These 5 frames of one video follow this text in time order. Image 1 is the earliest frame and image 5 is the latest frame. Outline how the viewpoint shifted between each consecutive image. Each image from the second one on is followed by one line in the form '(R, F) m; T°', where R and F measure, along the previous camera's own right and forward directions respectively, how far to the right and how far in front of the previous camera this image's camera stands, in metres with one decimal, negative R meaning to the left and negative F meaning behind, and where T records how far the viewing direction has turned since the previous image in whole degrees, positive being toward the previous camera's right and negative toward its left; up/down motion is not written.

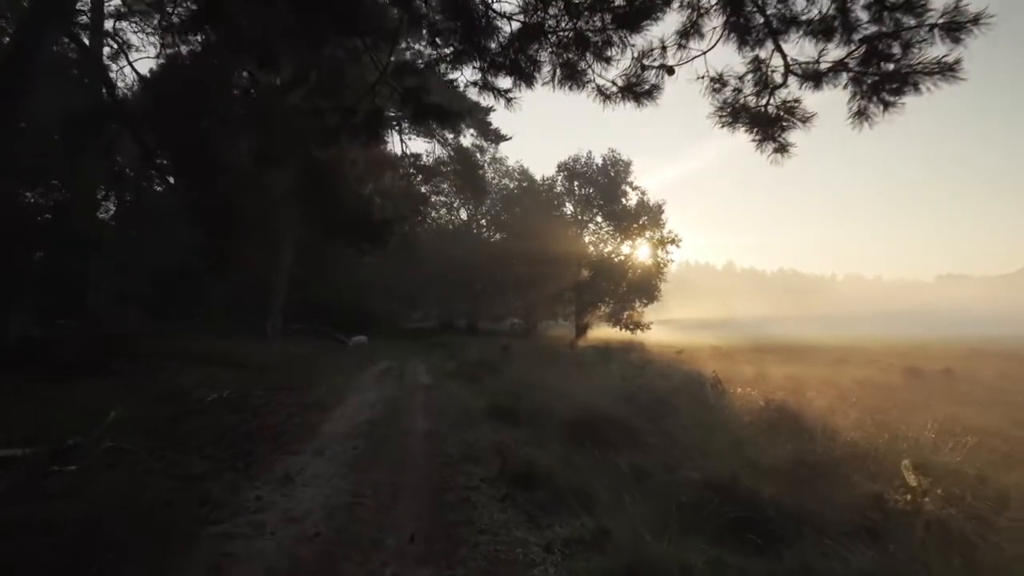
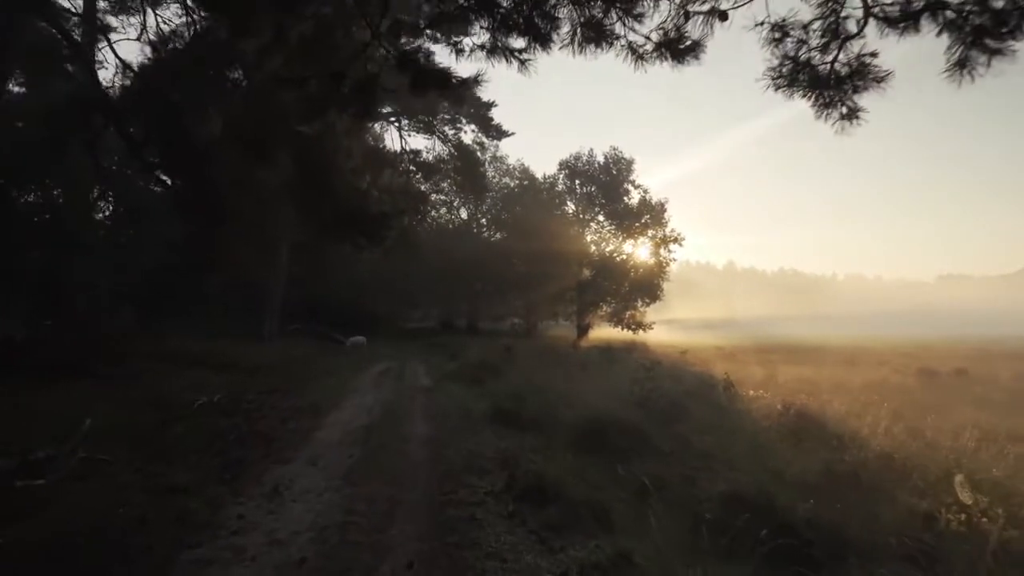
(-0.1, +0.8) m; 0°
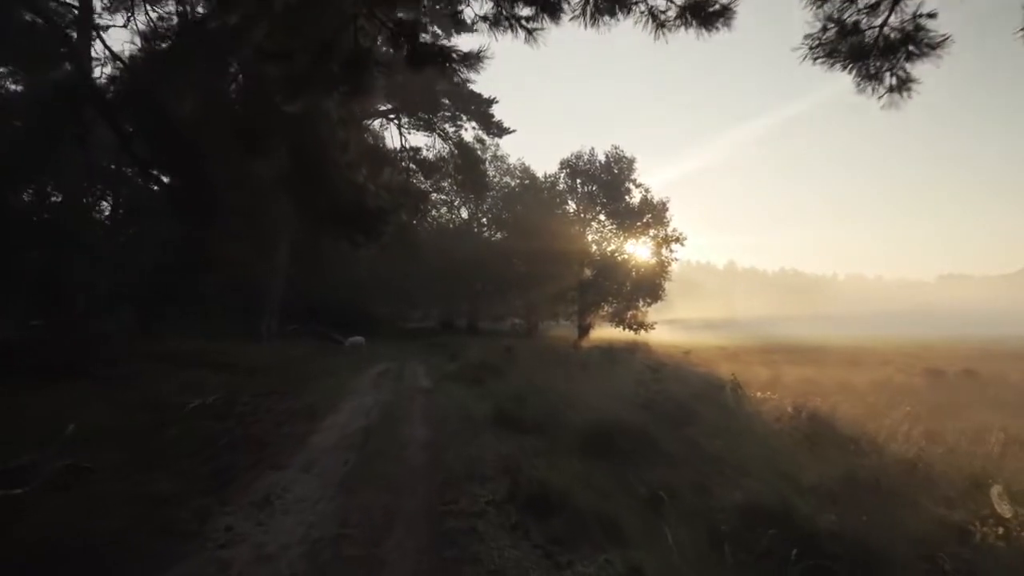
(0.0, +0.4) m; 0°
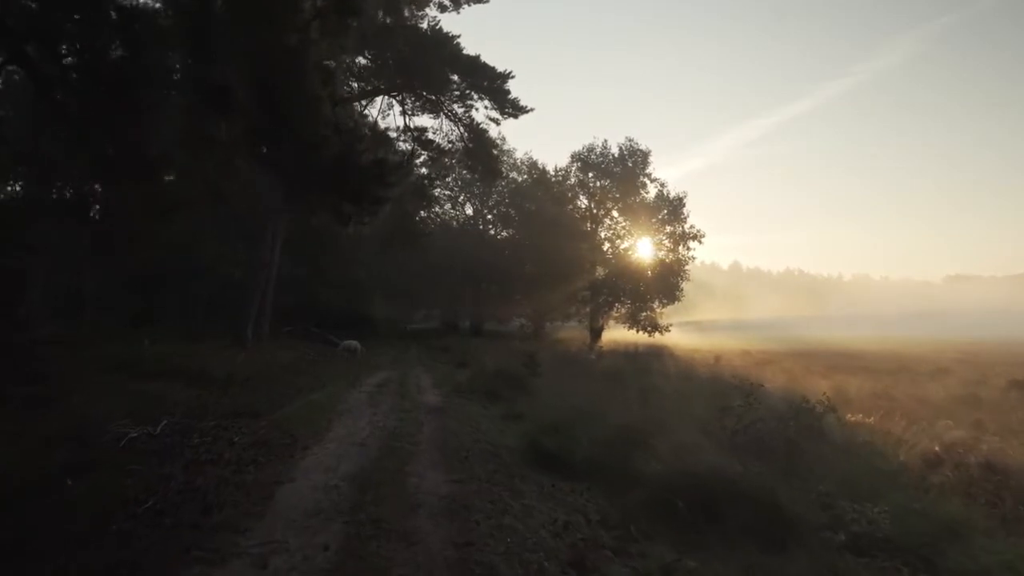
(-0.7, +3.6) m; 0°
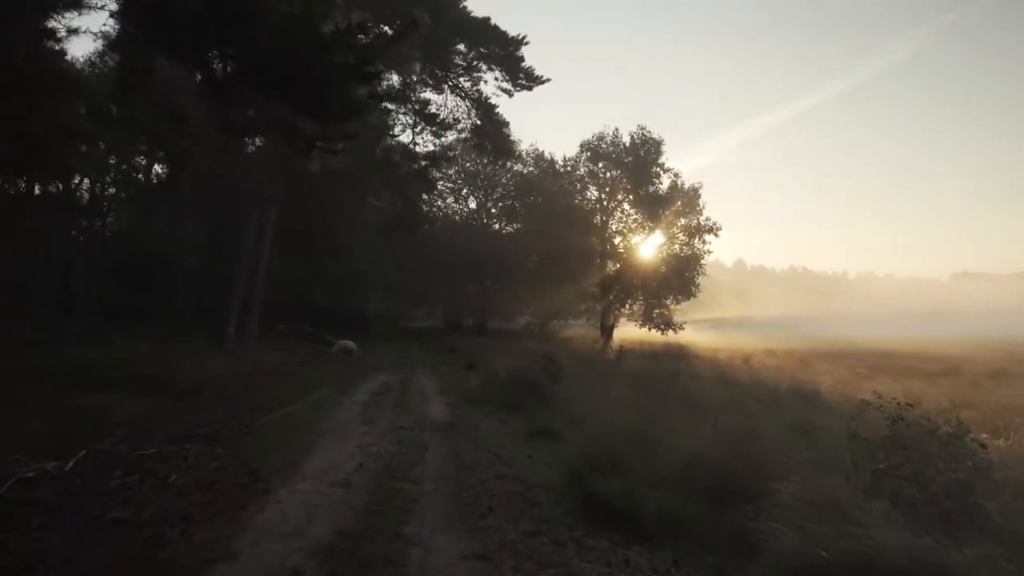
(-0.5, +3.2) m; 0°
